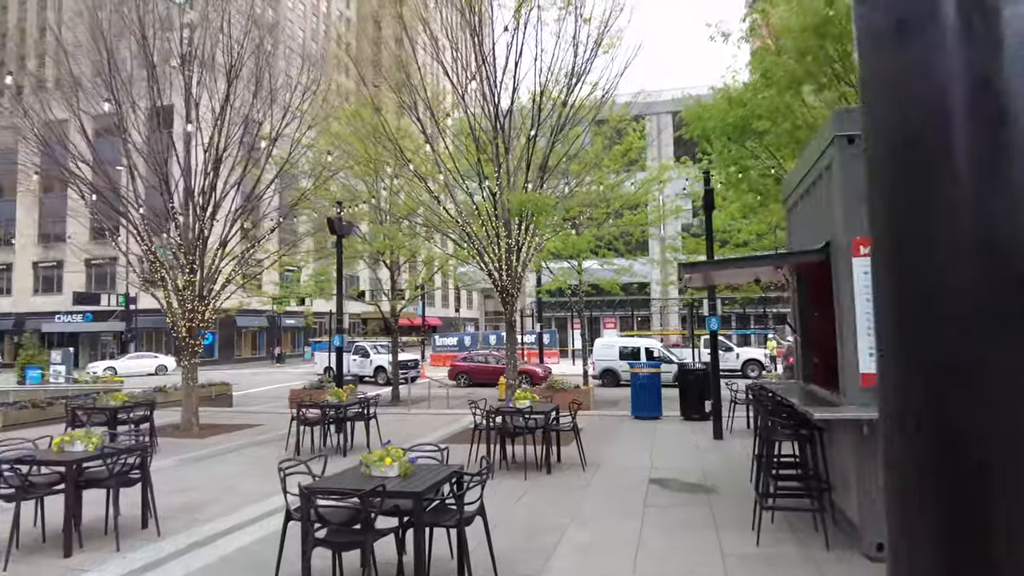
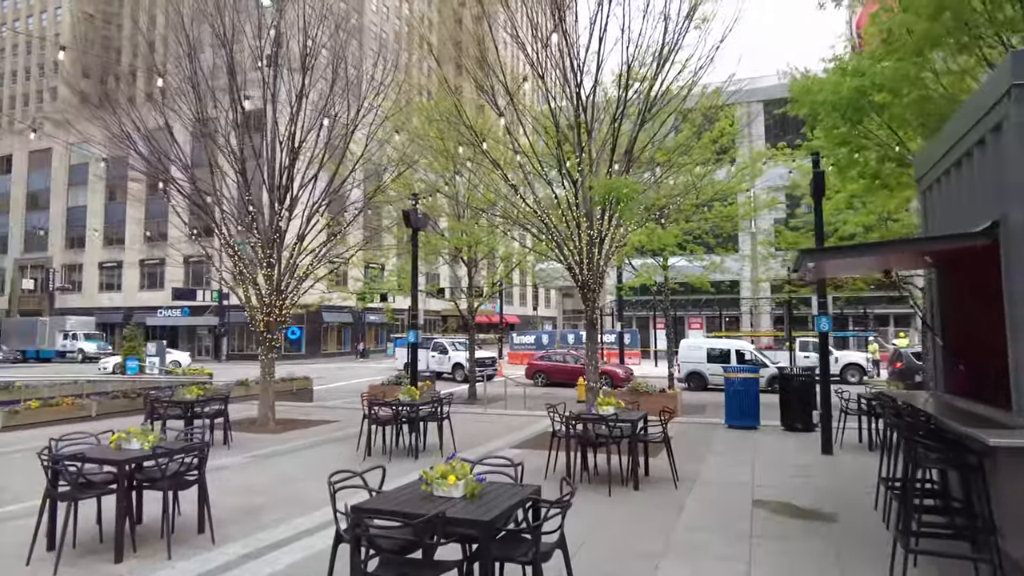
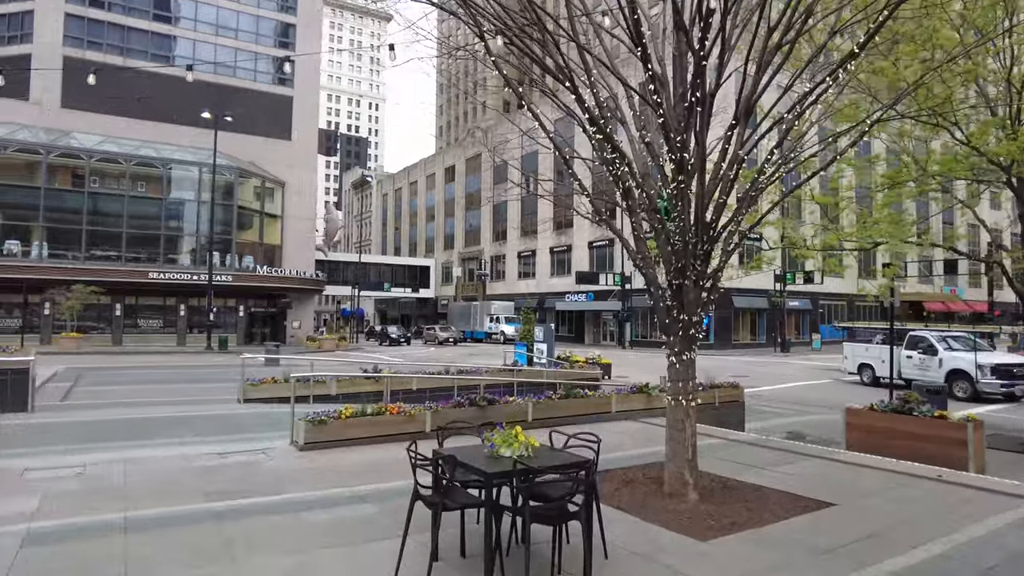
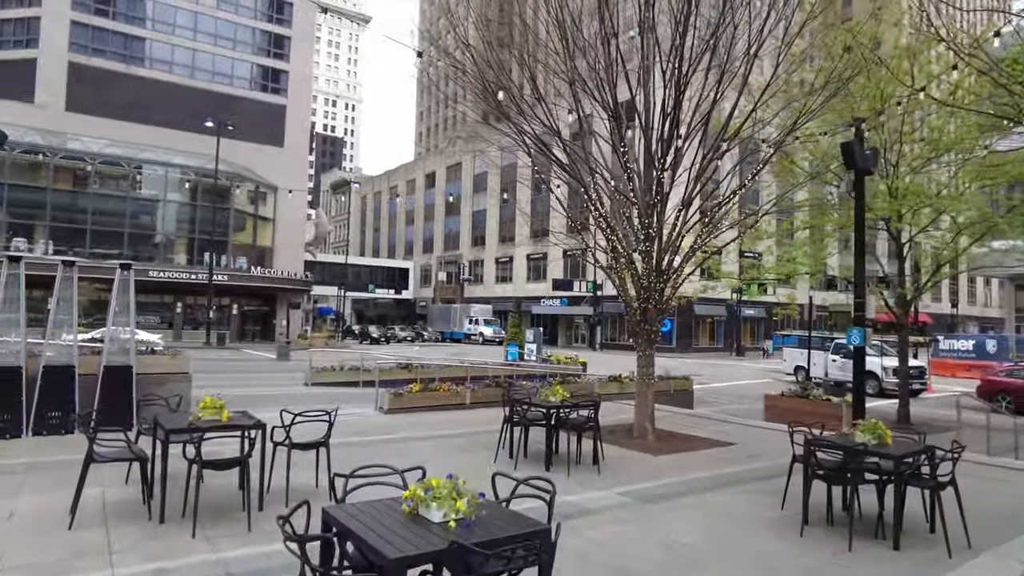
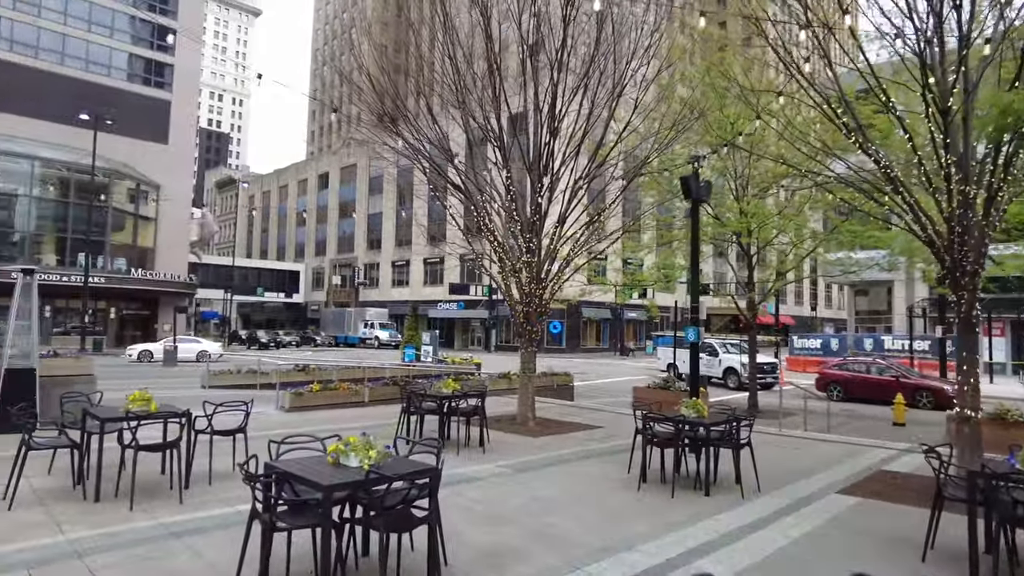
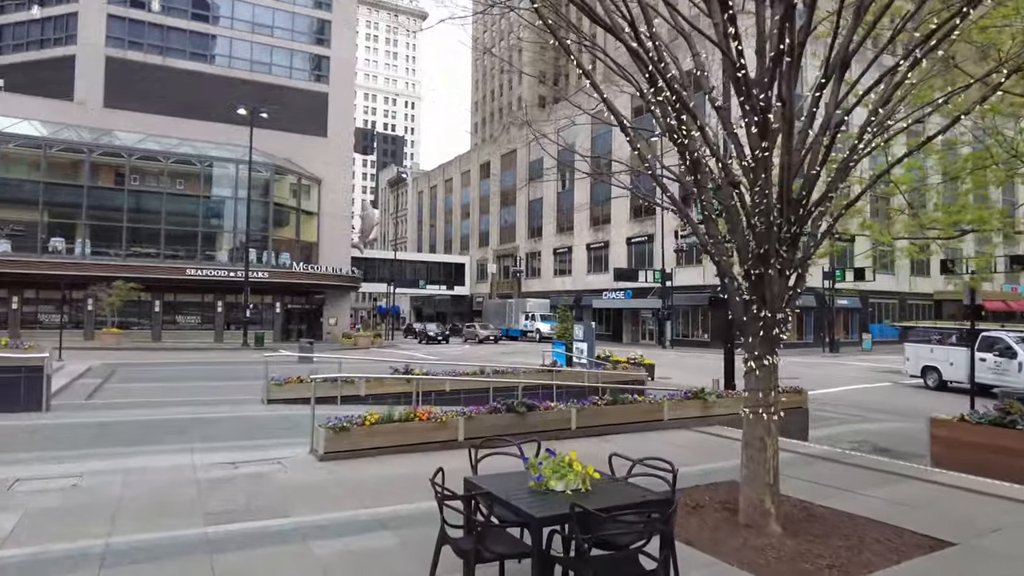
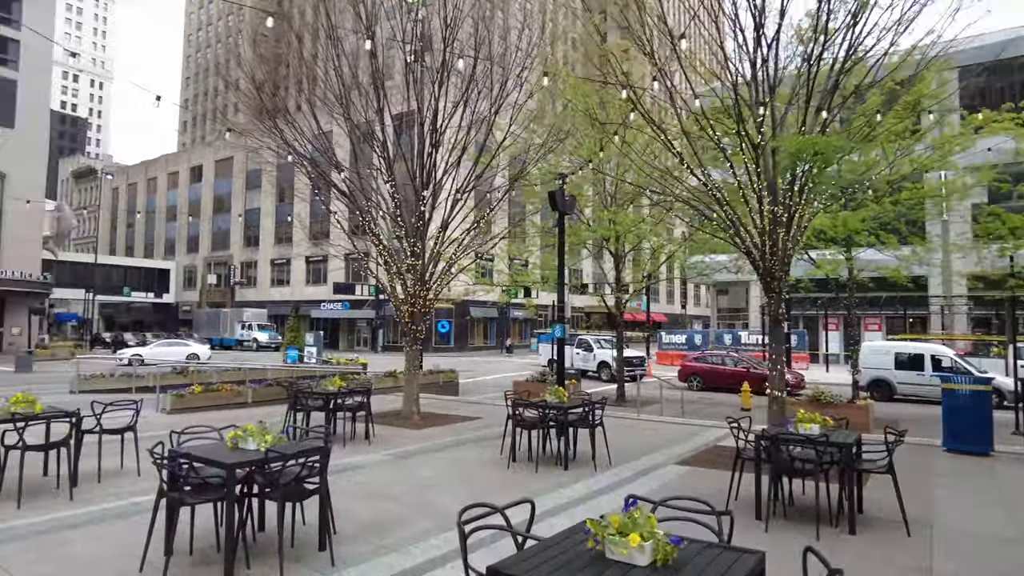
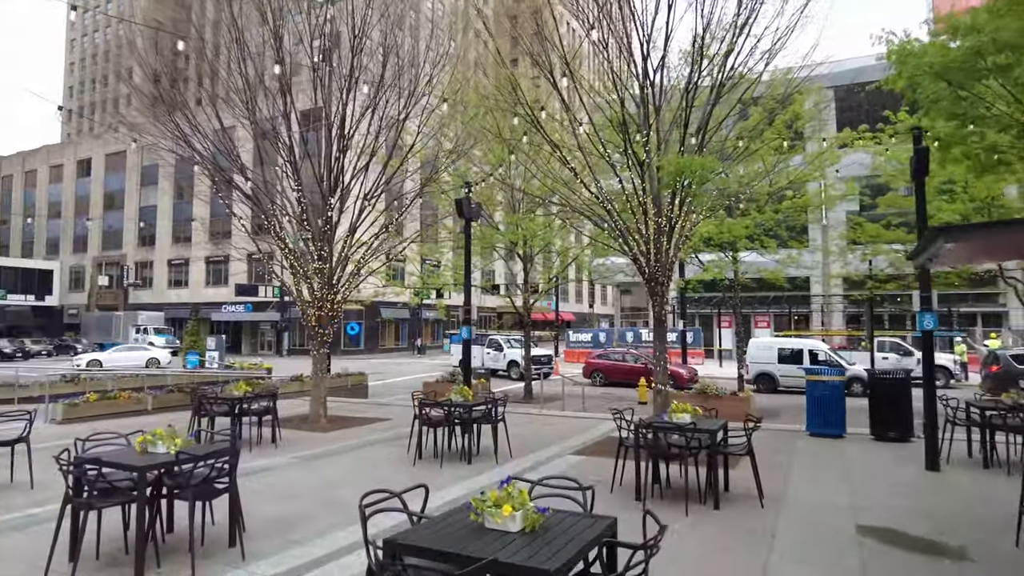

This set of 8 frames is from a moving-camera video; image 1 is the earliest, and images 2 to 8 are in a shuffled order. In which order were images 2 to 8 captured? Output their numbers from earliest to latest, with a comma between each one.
2, 8, 7, 5, 4, 3, 6
